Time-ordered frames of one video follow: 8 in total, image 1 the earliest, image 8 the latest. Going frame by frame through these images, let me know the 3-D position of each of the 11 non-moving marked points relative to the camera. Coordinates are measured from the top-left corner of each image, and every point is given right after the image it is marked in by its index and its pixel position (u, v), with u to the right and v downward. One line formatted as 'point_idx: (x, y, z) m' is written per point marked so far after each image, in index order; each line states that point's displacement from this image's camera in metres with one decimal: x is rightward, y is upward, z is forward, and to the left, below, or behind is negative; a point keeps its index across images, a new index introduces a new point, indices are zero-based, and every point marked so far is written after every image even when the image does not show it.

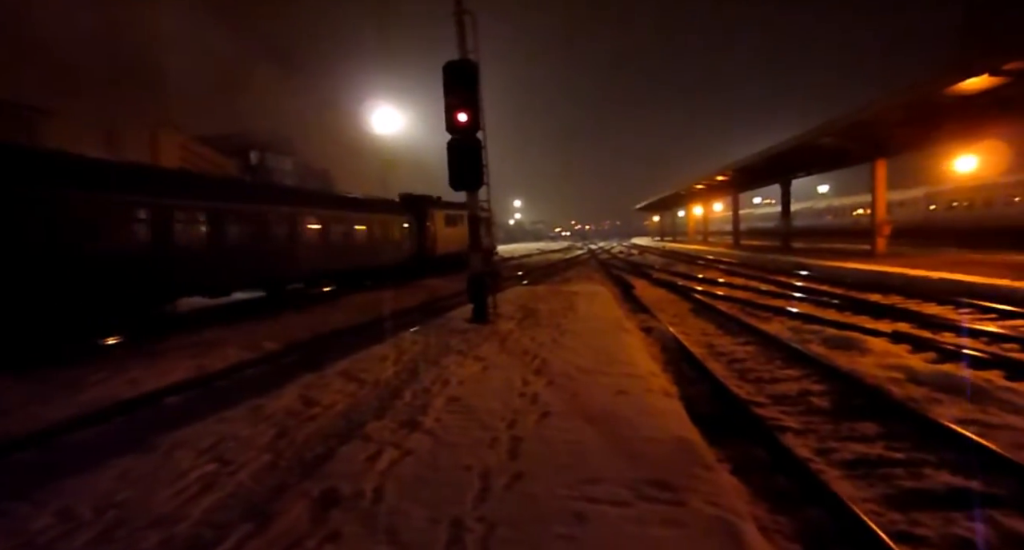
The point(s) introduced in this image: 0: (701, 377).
0: (+2.6, -1.6, +7.3) m
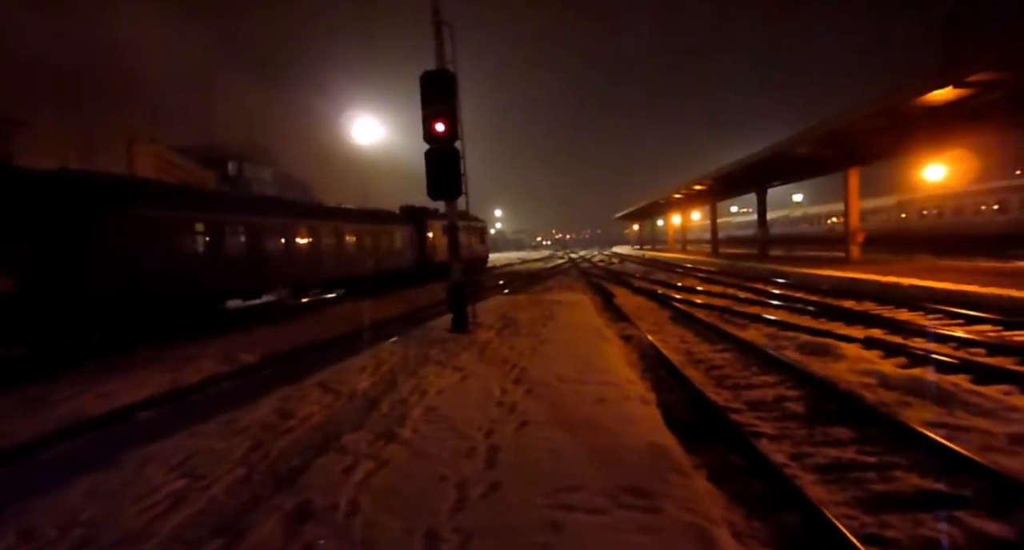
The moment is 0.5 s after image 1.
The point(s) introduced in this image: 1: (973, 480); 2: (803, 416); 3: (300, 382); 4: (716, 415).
0: (+2.5, -1.7, +7.5) m
1: (+4.1, -1.8, +4.3) m
2: (+3.7, -1.8, +6.2) m
3: (-3.5, -1.7, +7.4) m
4: (+2.5, -1.8, +6.2) m
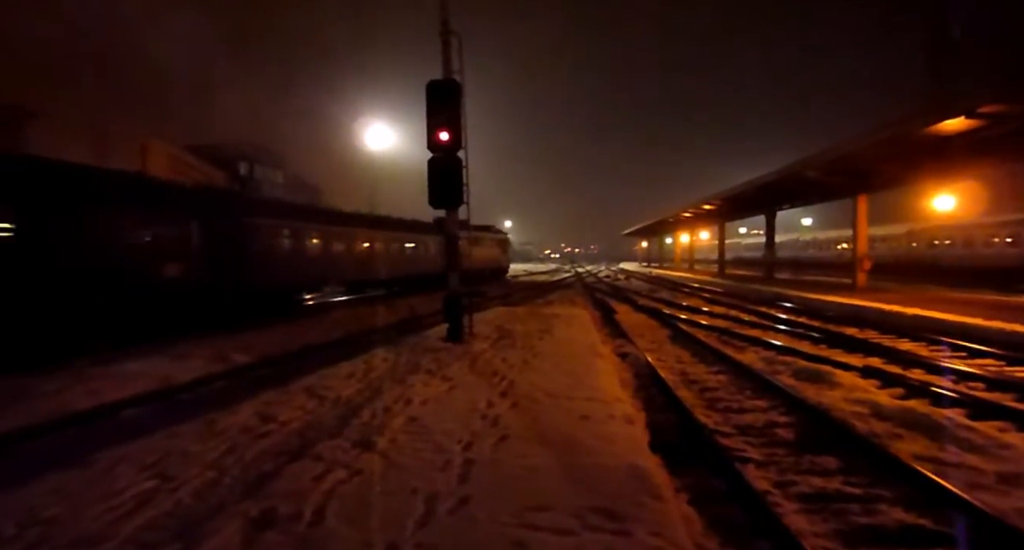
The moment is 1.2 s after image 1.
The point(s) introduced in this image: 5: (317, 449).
0: (+2.4, -1.9, +7.4) m
1: (+3.9, -2.1, +4.2) m
2: (+3.5, -2.1, +6.2) m
3: (-3.6, -1.7, +7.6) m
4: (+2.4, -2.0, +6.2) m
5: (-2.2, -2.0, +5.8) m
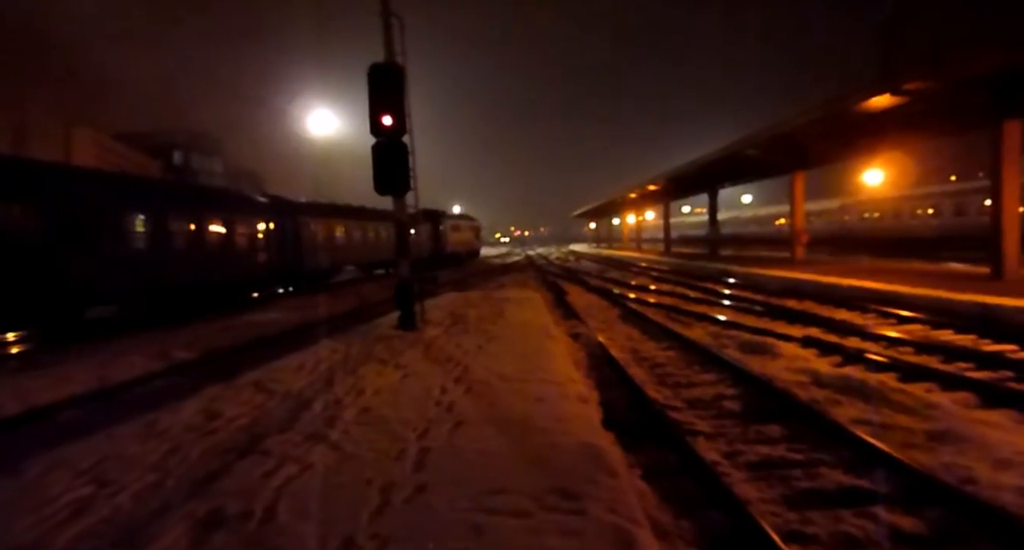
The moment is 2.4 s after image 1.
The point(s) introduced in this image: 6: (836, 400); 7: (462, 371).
0: (+1.7, -1.7, +7.6) m
1: (+3.4, -1.8, +4.4) m
2: (+3.0, -1.8, +6.4) m
3: (-4.2, -1.6, +7.4) m
4: (+1.8, -1.8, +6.3) m
5: (-2.8, -1.9, +5.6) m
6: (+4.2, -1.6, +6.3) m
7: (-0.8, -1.5, +7.6) m
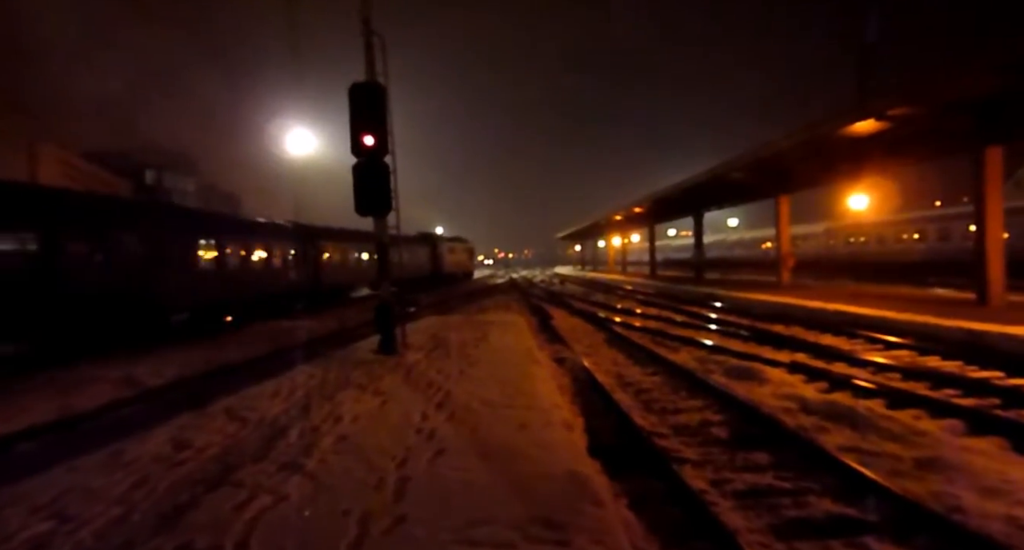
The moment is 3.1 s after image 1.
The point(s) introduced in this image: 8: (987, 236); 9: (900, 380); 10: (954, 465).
0: (+1.5, -2.0, +7.4) m
1: (+3.2, -2.1, +4.3) m
2: (+2.7, -2.1, +6.2) m
3: (-4.5, -1.9, +7.1) m
4: (+1.6, -2.1, +6.2) m
5: (-3.0, -2.2, +5.4) m
6: (+4.0, -1.9, +6.2) m
7: (-1.0, -1.8, +7.4) m
8: (+15.8, +1.4, +16.4) m
9: (+6.0, -1.6, +7.4) m
10: (+4.5, -2.0, +5.0) m
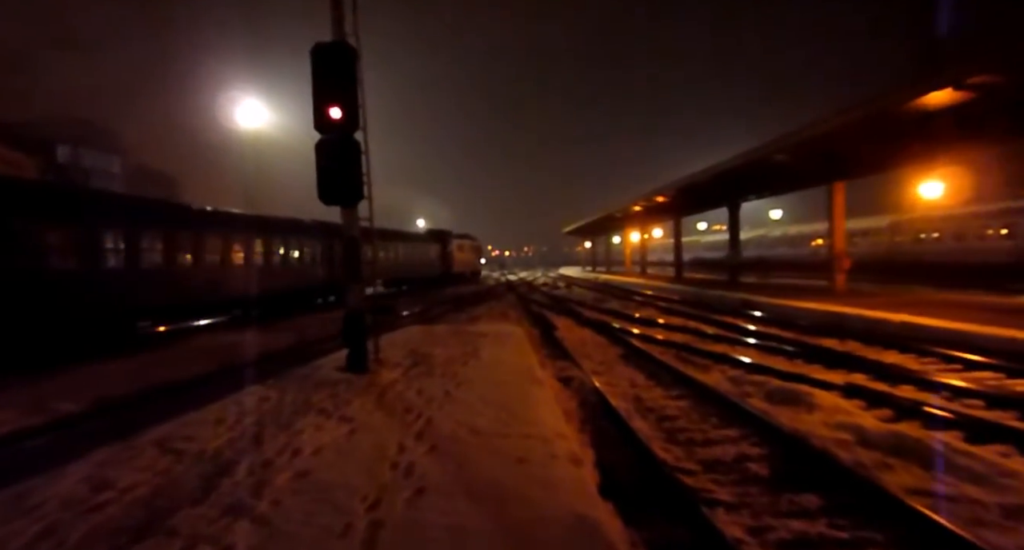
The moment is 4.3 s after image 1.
0: (+1.5, -2.0, +6.3) m
1: (+3.2, -2.1, +3.2) m
2: (+2.7, -2.2, +5.1) m
3: (-4.5, -1.9, +6.0) m
4: (+1.6, -2.1, +5.0) m
5: (-3.0, -2.2, +4.3) m
6: (+3.9, -2.0, +5.1) m
7: (-1.1, -1.8, +6.3) m
8: (+15.8, +1.3, +15.3) m
9: (+5.9, -1.6, +6.3) m
10: (+4.5, -2.0, +3.9) m
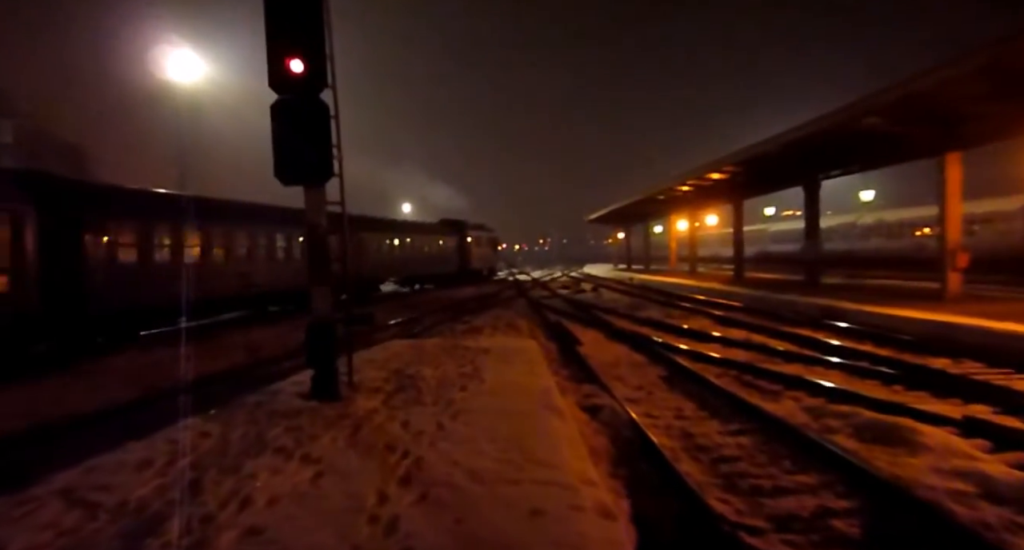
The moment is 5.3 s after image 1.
0: (+1.6, -2.0, +5.1) m
1: (+3.2, -2.1, +2.0) m
2: (+2.8, -2.1, +3.9) m
3: (-4.4, -1.9, +4.9) m
4: (+1.7, -2.1, +3.8) m
5: (-2.9, -2.2, +3.2) m
6: (+4.0, -2.0, +3.9) m
7: (-0.9, -1.8, +5.1) m
8: (+16.1, +1.4, +13.8) m
9: (+6.1, -1.6, +5.0) m
10: (+4.6, -2.0, +2.7) m
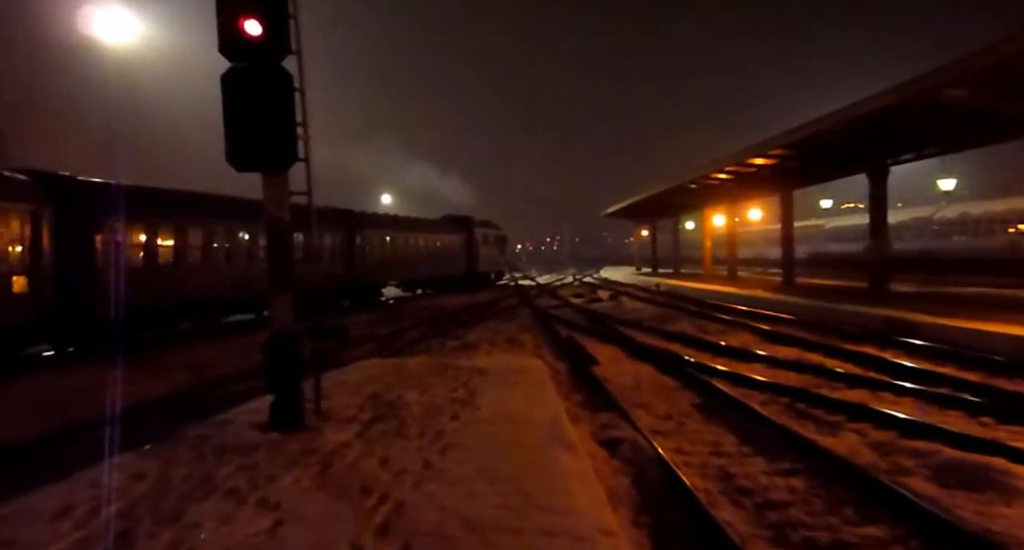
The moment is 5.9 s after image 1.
0: (+1.6, -2.1, +4.4) m
1: (+3.2, -2.2, +1.2) m
2: (+2.8, -2.2, +3.2) m
3: (-4.4, -2.0, +4.2) m
4: (+1.7, -2.1, +3.1) m
5: (-2.9, -2.2, +2.5) m
6: (+4.0, -2.0, +3.1) m
7: (-0.9, -1.9, +4.4) m
8: (+16.2, +1.3, +13.0) m
9: (+6.1, -1.7, +4.3) m
10: (+4.6, -2.0, +1.9) m
